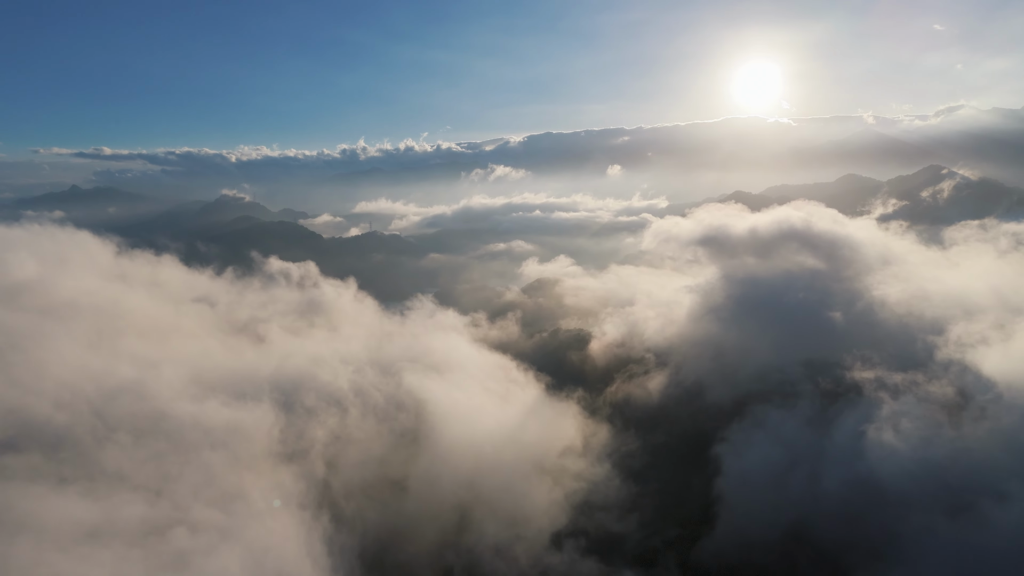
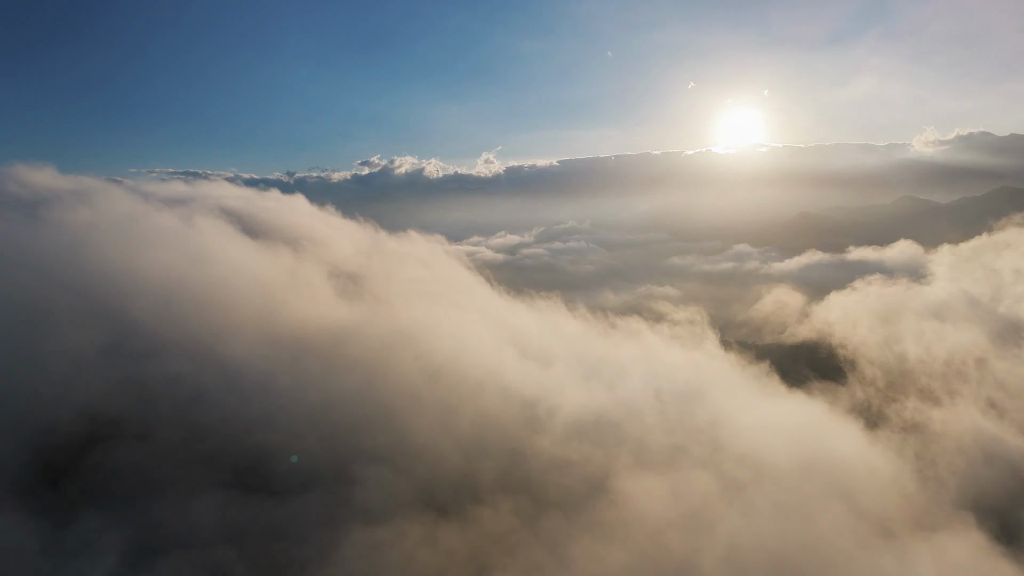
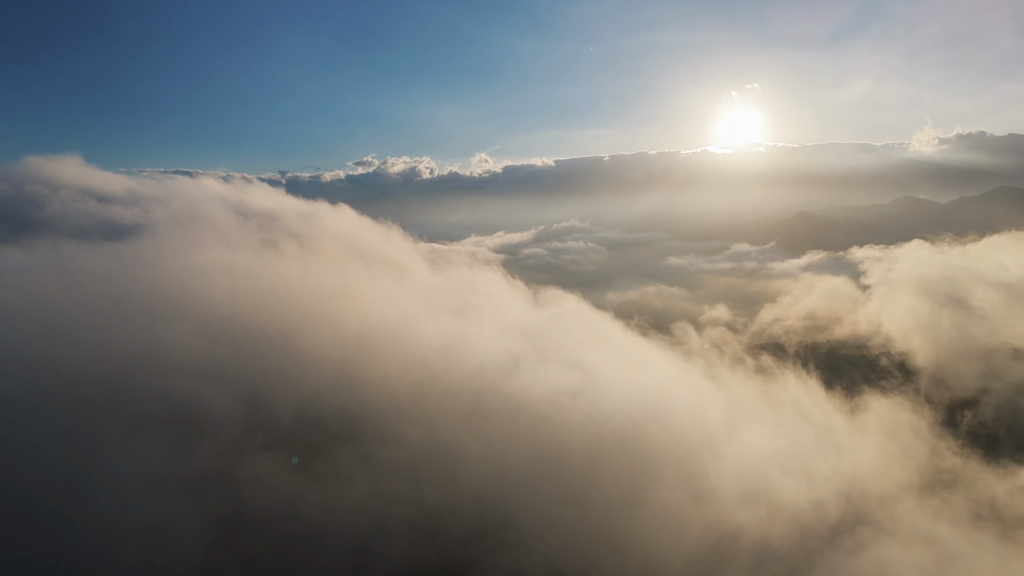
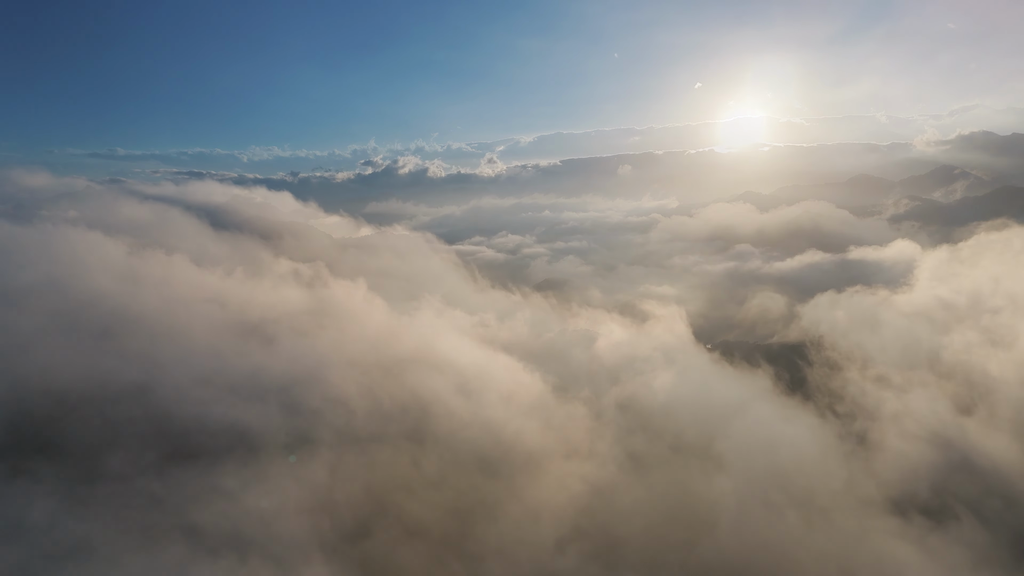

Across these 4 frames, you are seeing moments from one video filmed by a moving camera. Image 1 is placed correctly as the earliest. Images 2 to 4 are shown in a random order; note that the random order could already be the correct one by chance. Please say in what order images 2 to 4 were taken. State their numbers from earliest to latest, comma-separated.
4, 2, 3
